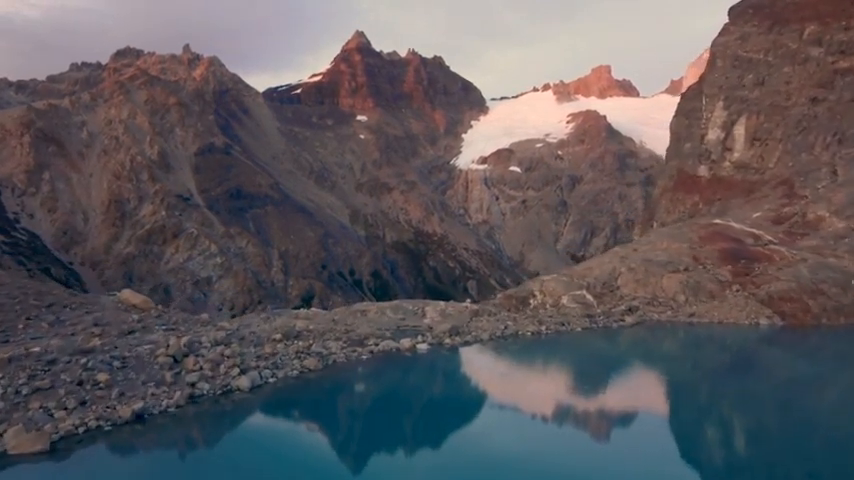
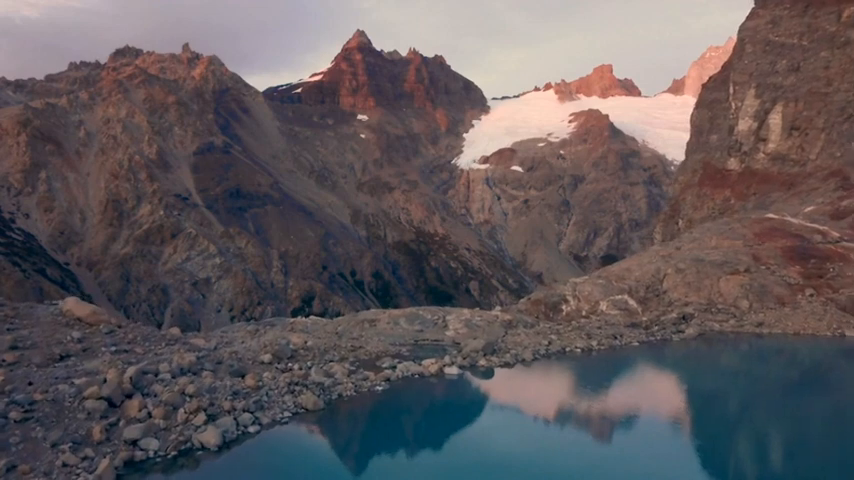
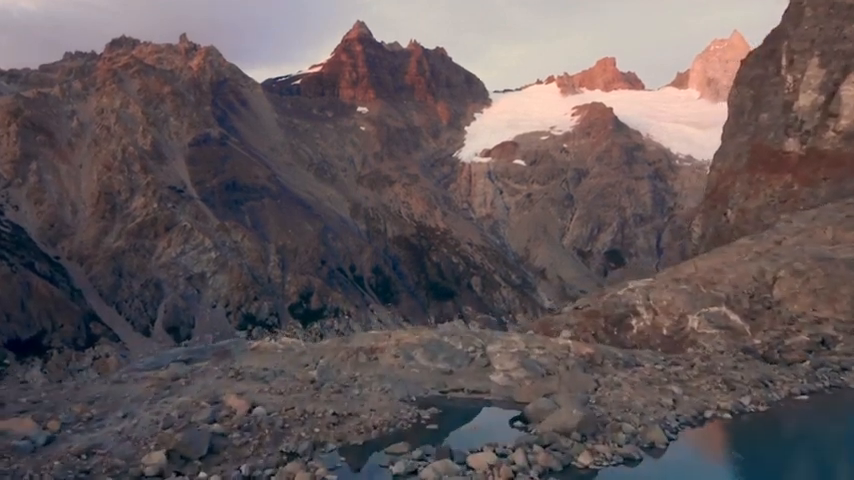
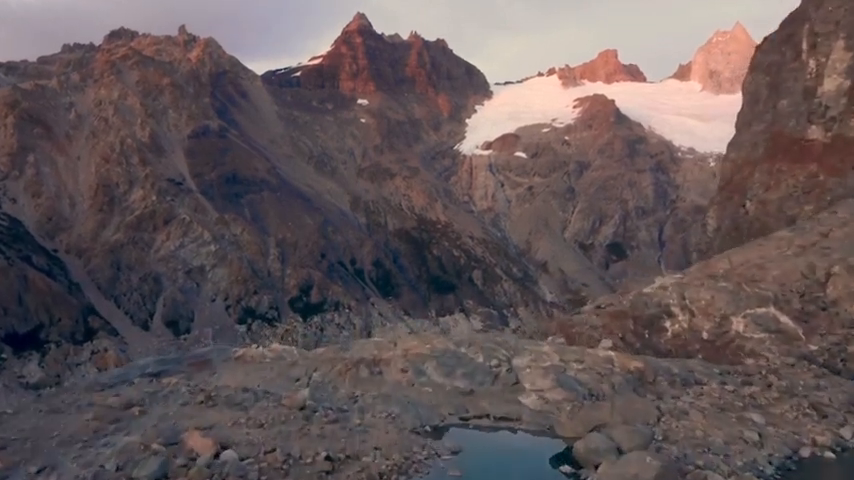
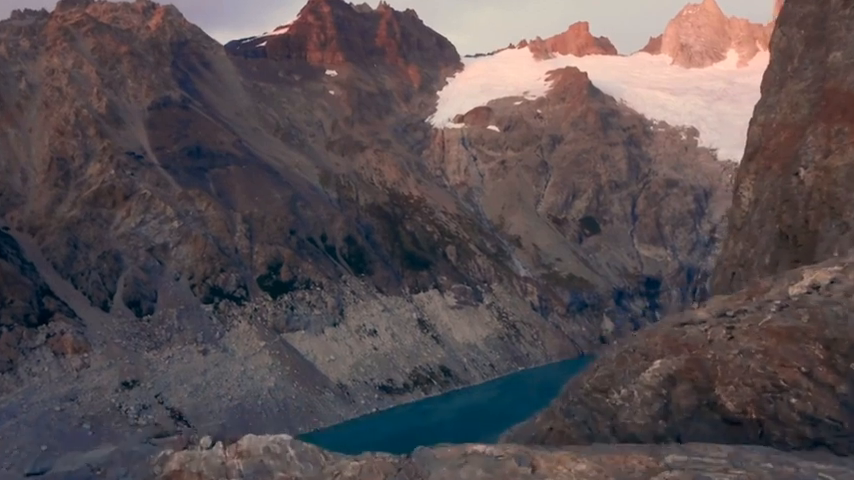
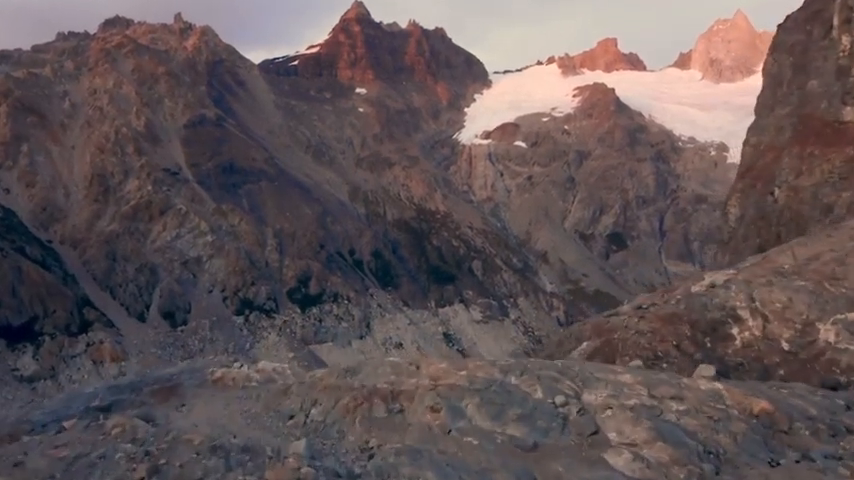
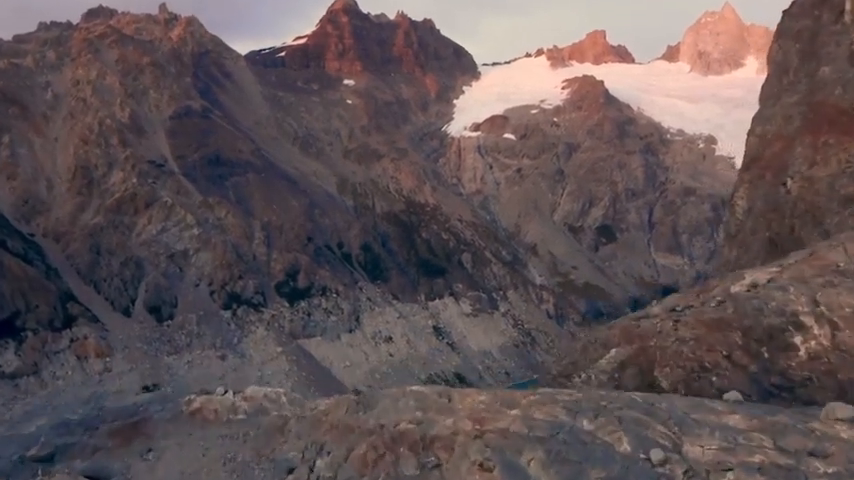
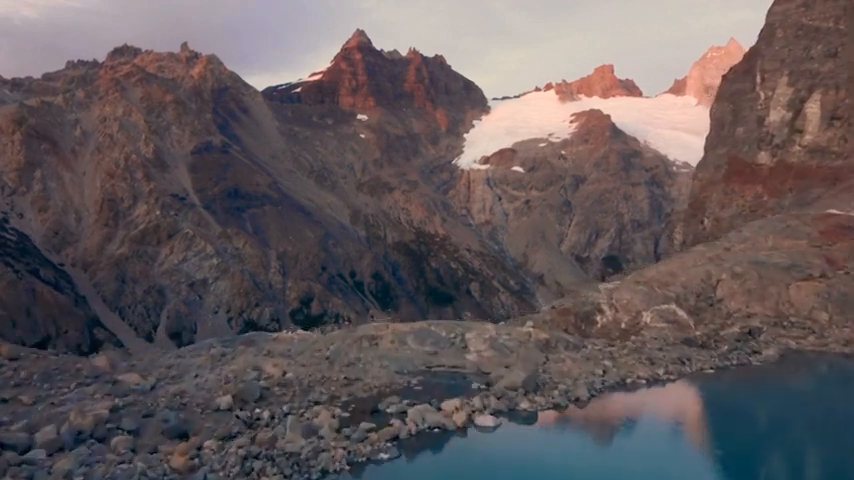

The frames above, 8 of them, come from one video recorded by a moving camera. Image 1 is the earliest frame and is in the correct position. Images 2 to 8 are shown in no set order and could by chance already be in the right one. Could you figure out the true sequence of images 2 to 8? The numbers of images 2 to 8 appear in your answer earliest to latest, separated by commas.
2, 8, 3, 4, 6, 7, 5
